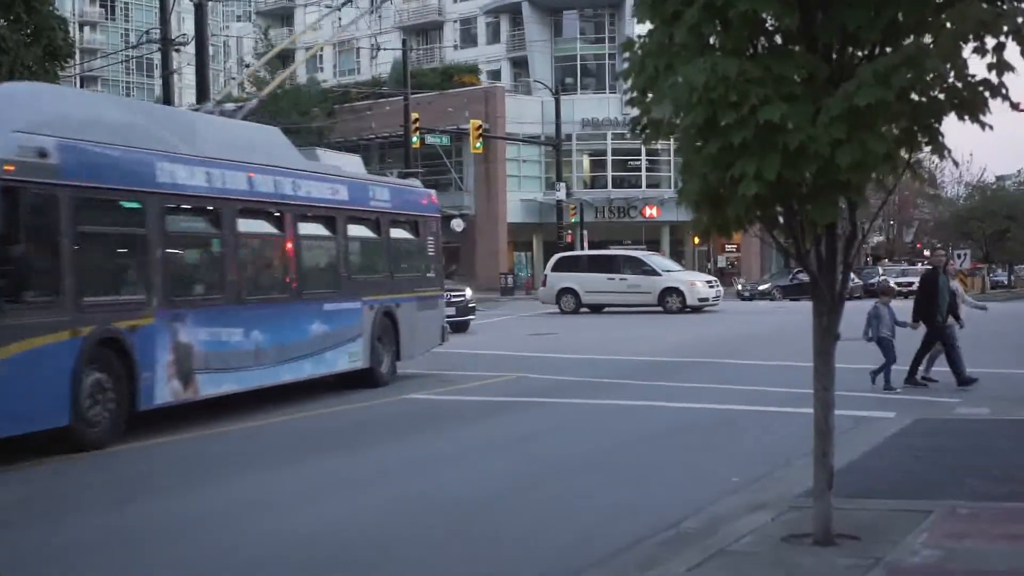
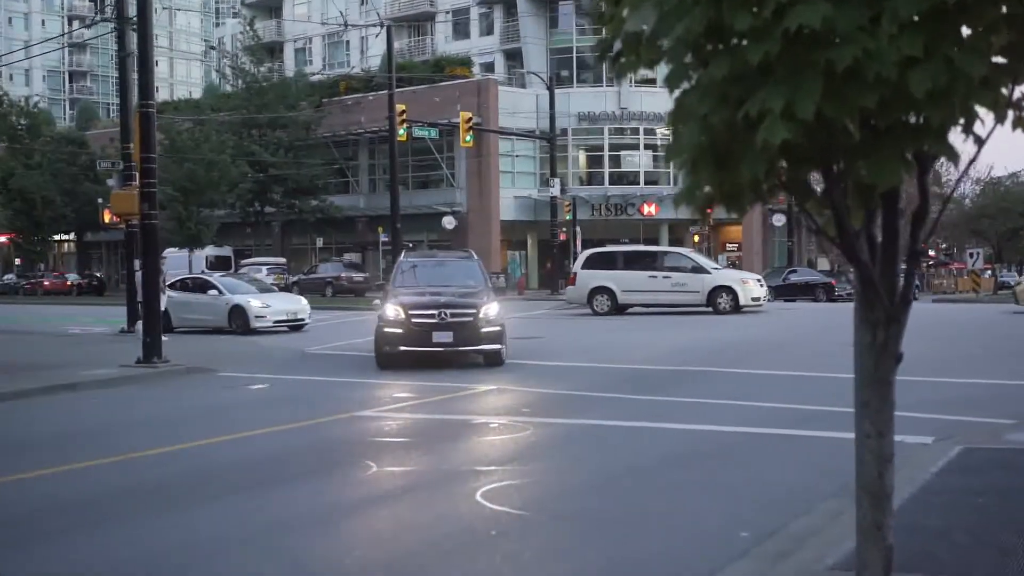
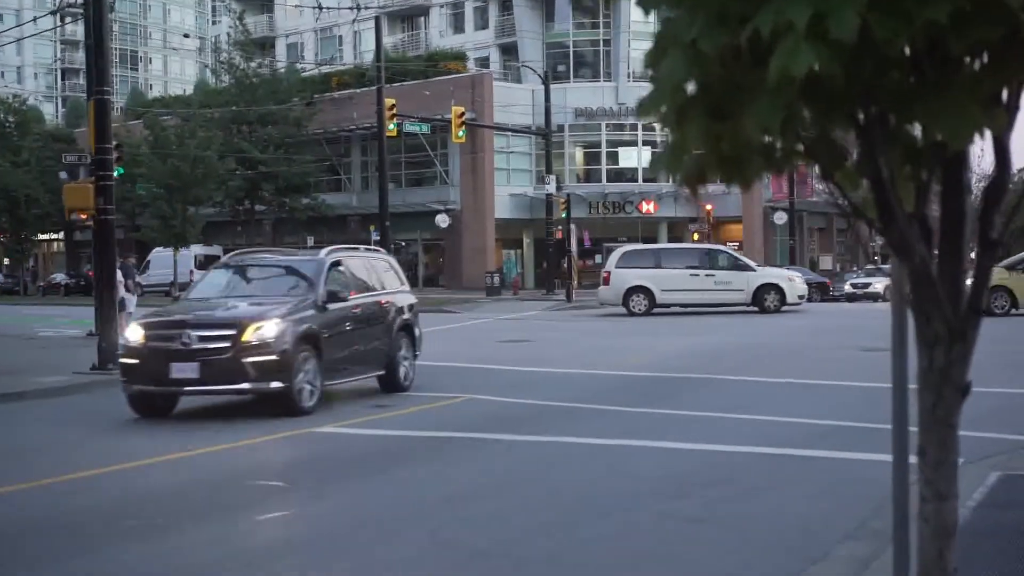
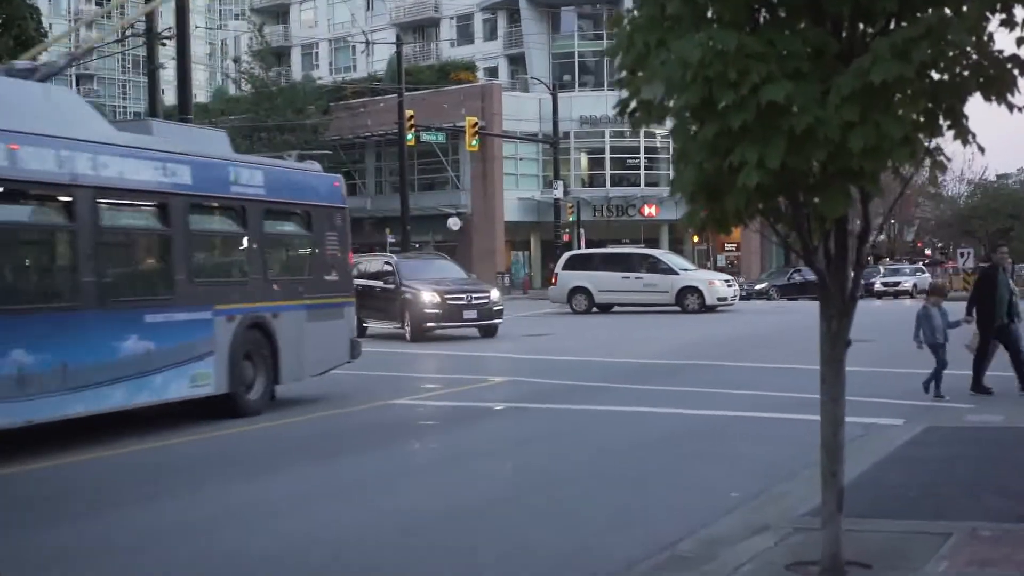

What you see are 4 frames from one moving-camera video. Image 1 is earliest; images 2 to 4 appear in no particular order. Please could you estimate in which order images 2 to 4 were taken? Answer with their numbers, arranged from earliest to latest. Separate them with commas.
4, 2, 3
